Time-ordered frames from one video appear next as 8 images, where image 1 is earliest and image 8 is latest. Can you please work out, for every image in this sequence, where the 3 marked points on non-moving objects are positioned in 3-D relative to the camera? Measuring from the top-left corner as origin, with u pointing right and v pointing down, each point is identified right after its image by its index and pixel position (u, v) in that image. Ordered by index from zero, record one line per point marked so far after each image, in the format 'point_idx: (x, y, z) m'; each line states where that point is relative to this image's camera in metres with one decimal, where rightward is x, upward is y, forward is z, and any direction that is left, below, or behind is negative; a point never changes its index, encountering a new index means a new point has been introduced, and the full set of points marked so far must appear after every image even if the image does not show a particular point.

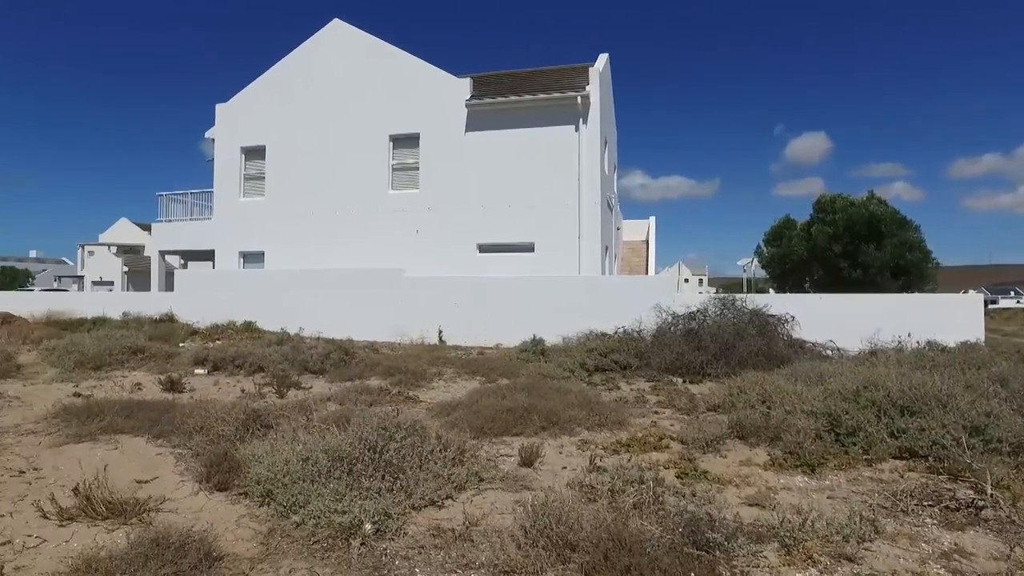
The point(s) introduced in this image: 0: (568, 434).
0: (+0.5, -1.4, +6.8) m
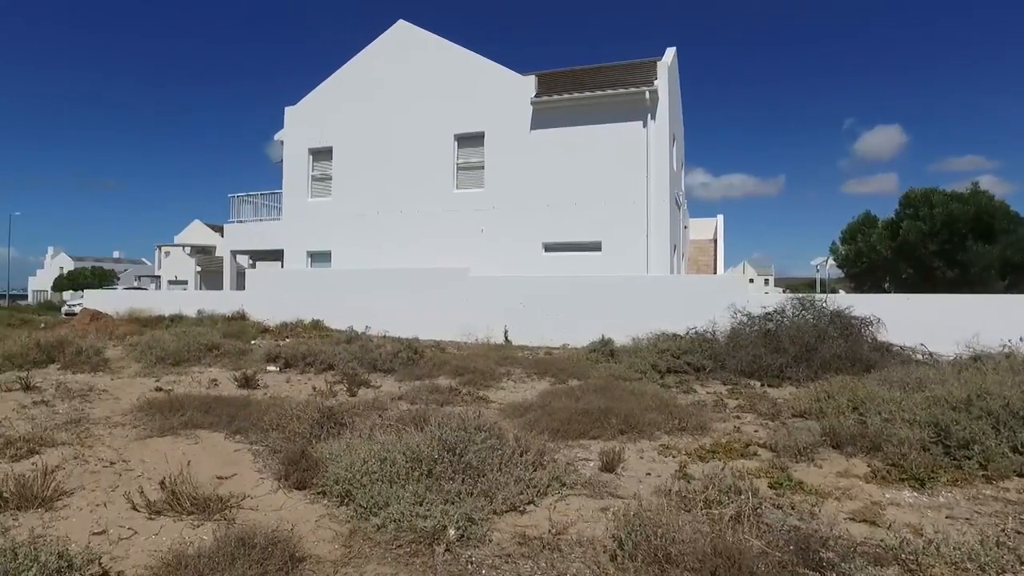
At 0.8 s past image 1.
0: (+1.2, -1.4, +6.5) m
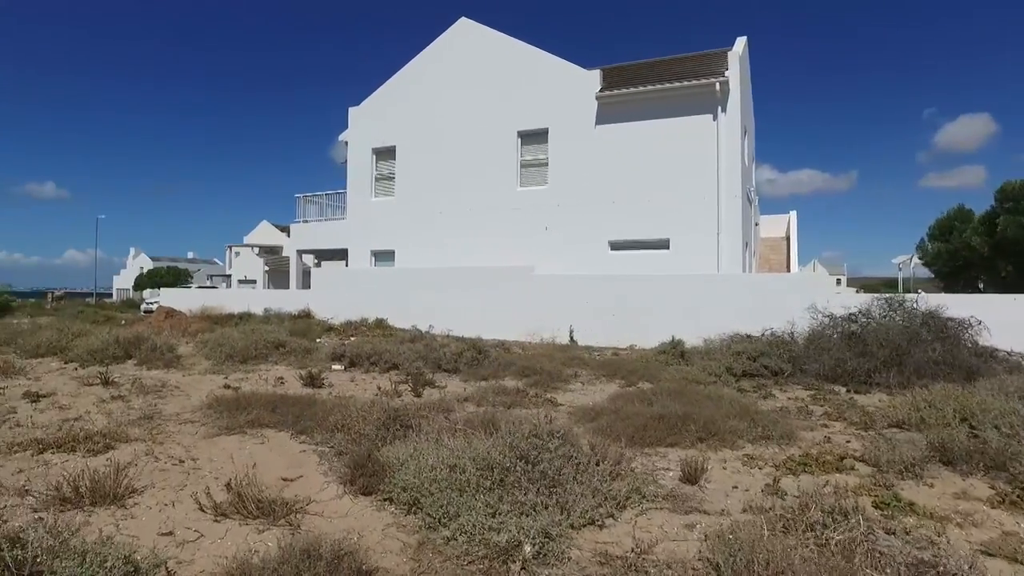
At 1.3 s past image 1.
0: (+1.9, -1.4, +6.1) m
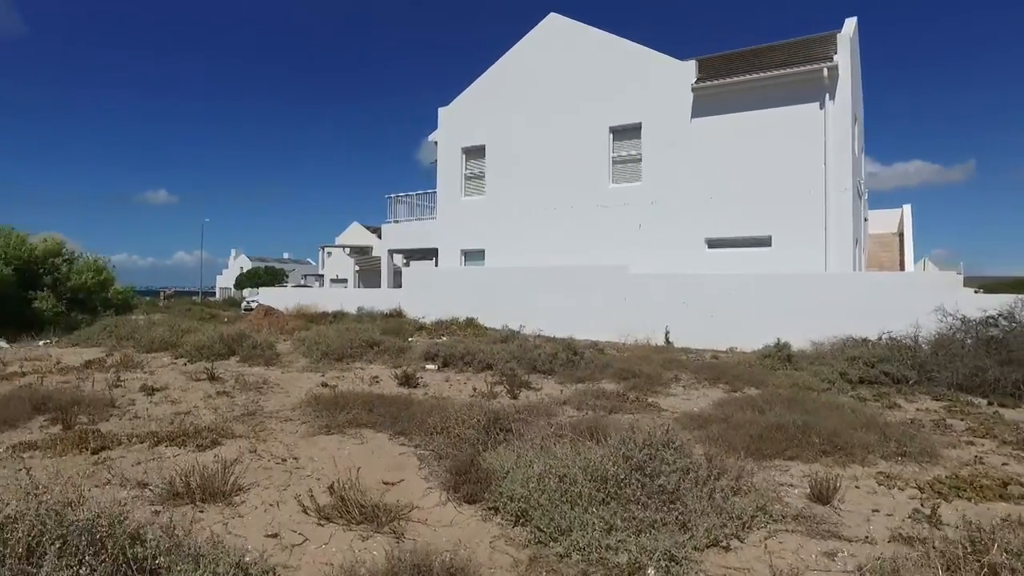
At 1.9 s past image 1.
0: (+2.7, -1.4, +5.5) m
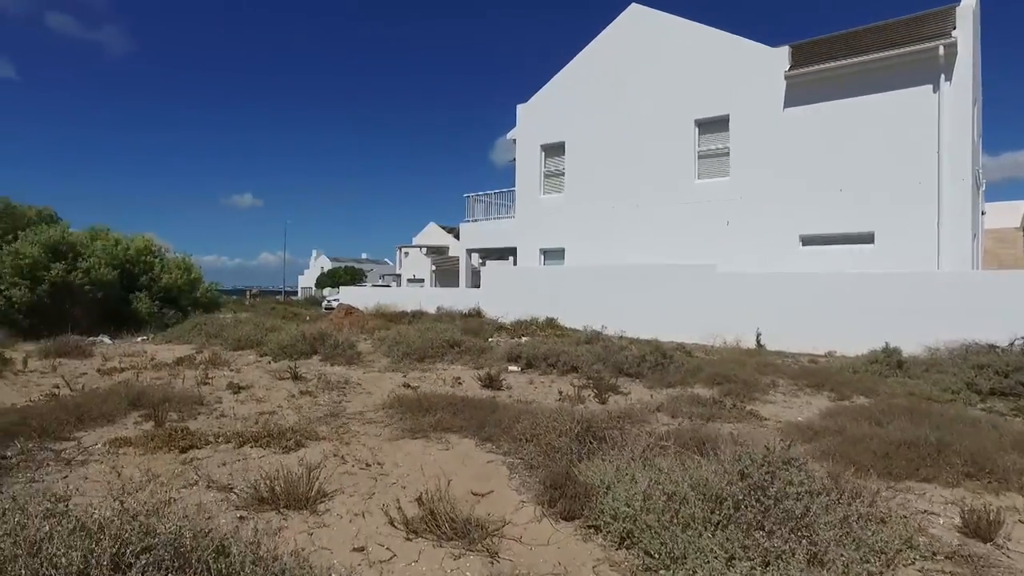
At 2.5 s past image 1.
0: (+3.4, -1.4, +4.8) m
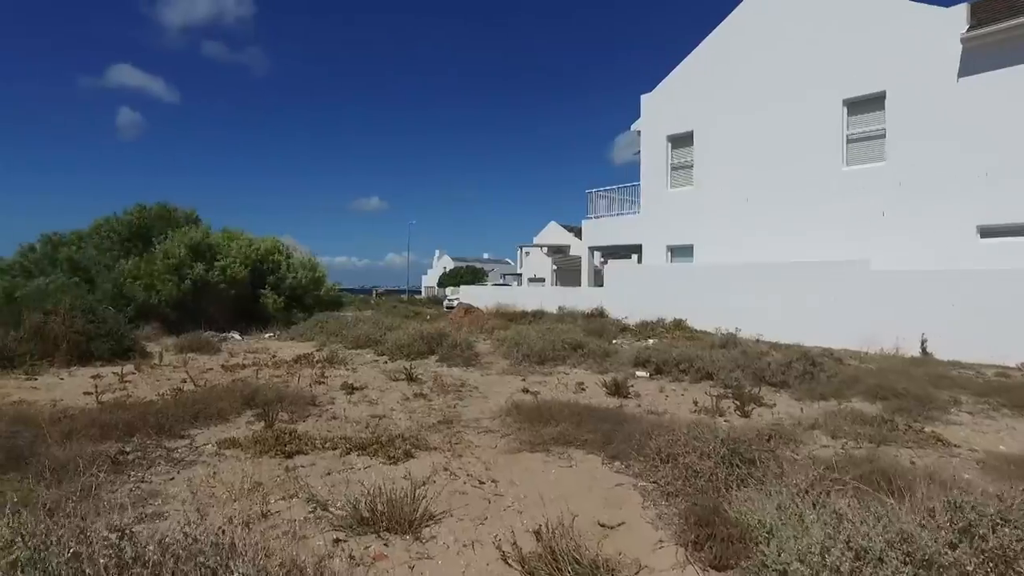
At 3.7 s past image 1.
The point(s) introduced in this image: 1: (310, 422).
0: (+4.1, -1.3, +3.5) m
1: (-1.9, -1.3, +6.7) m
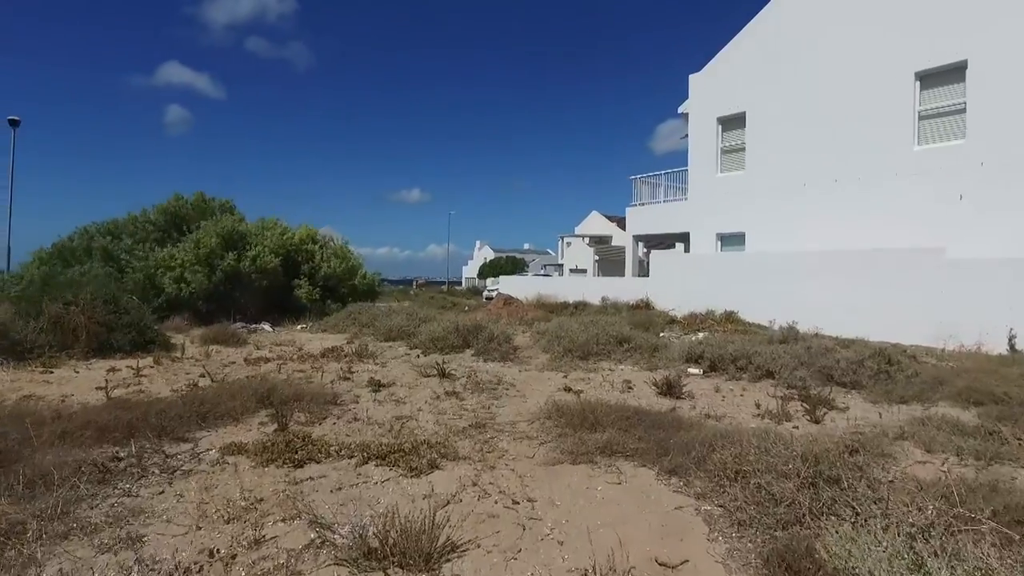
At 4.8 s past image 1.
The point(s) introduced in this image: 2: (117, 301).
0: (+4.3, -1.3, +2.5) m
1: (-1.6, -1.2, +6.1) m
2: (-5.4, -0.2, +9.7) m
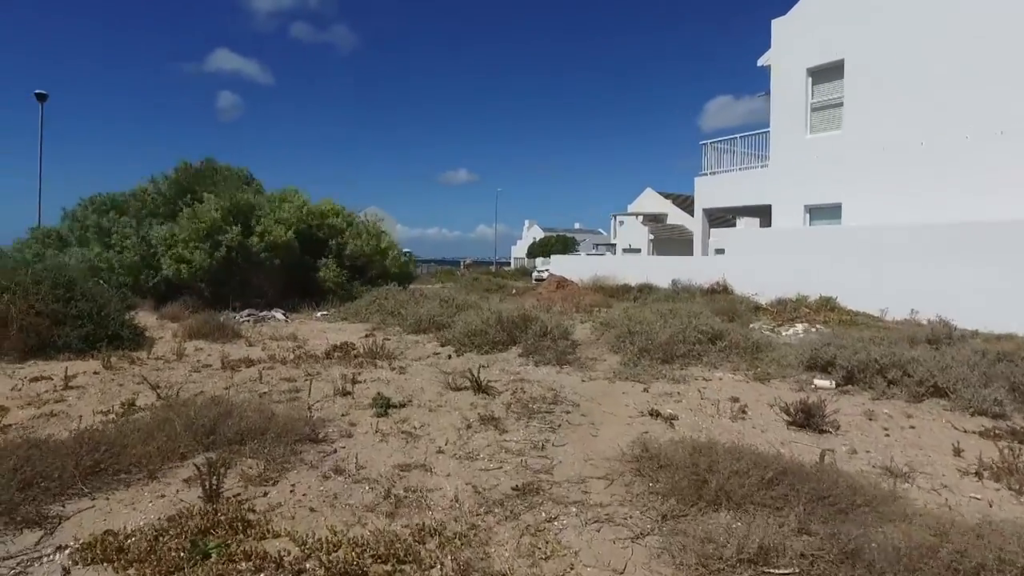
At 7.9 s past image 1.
0: (+4.4, -1.3, -0.1) m
1: (-1.2, -1.1, +3.8) m
2: (-4.8, 0.0, +7.7) m
